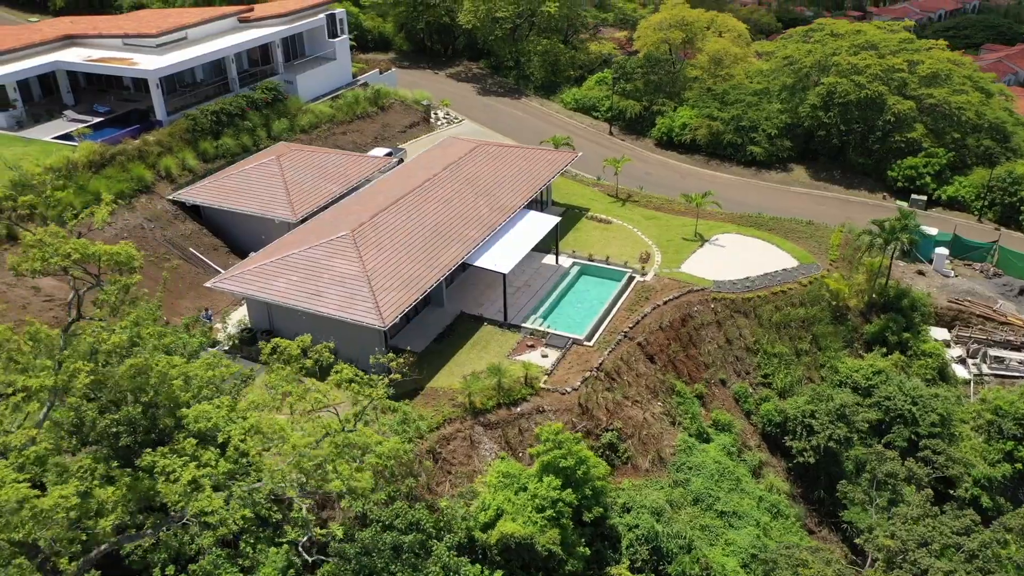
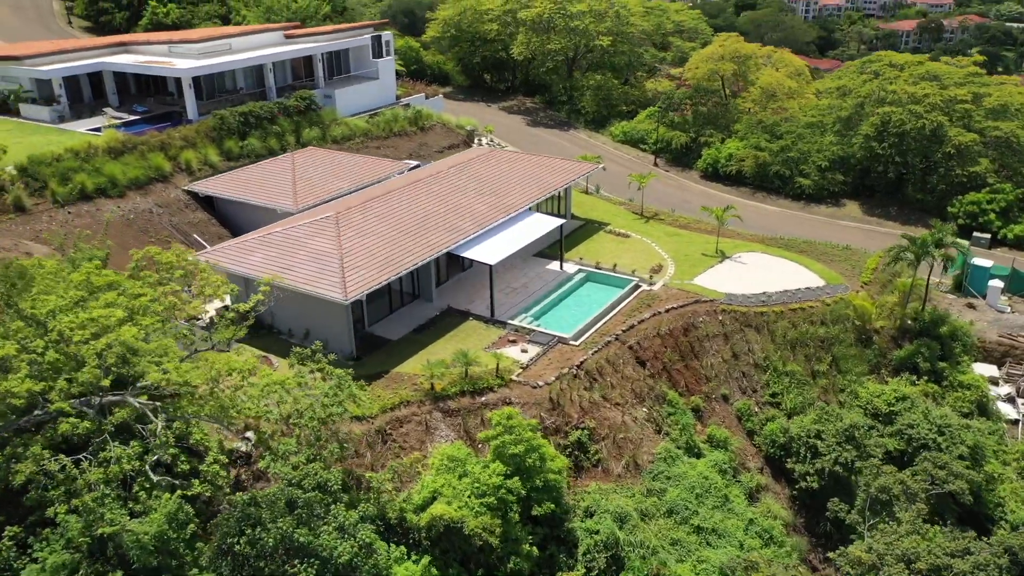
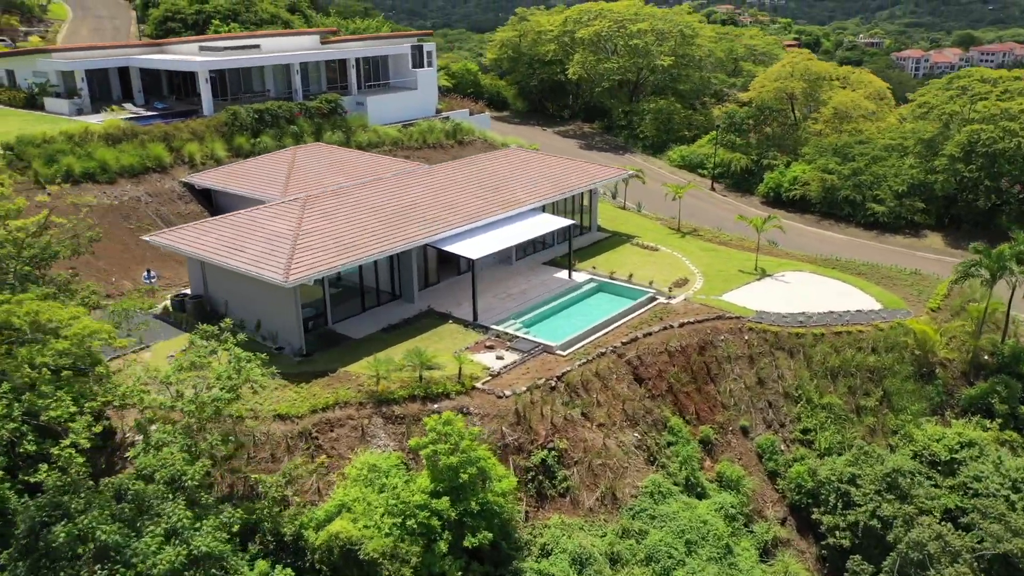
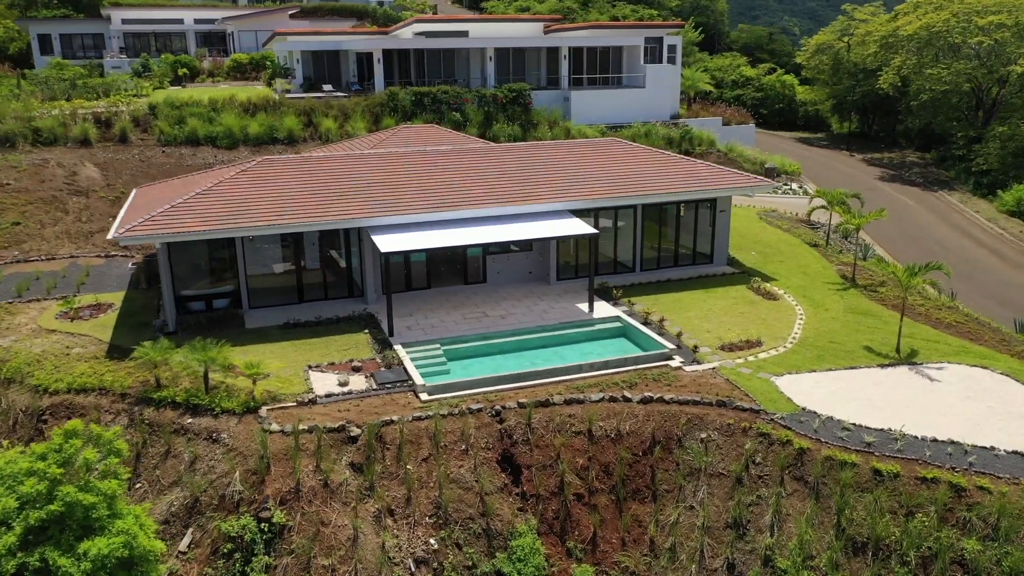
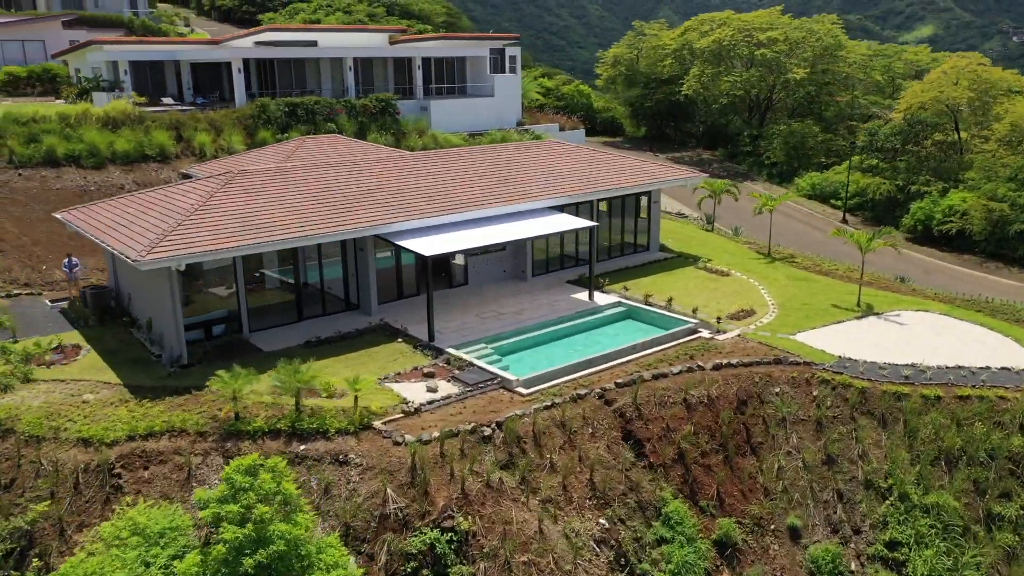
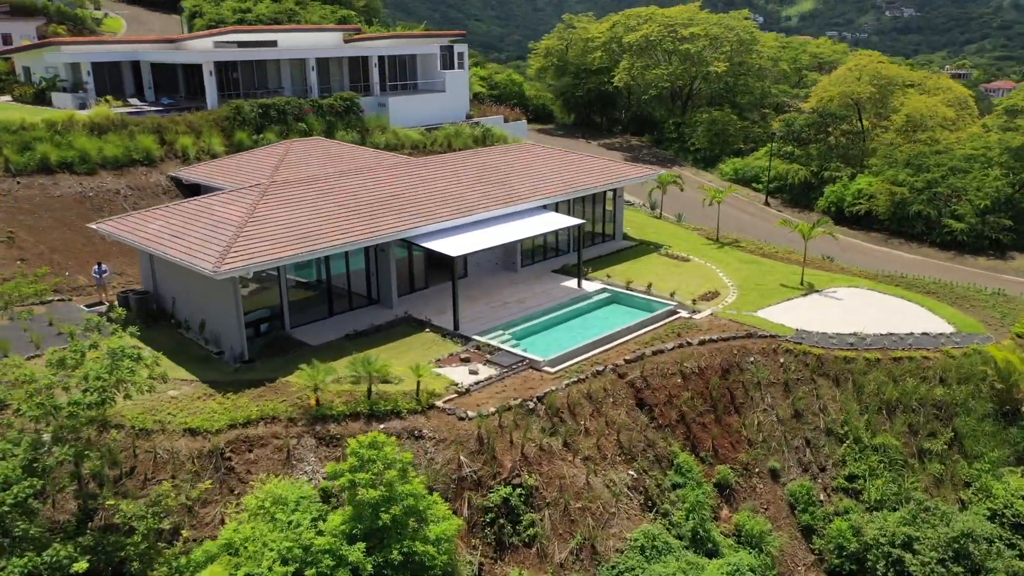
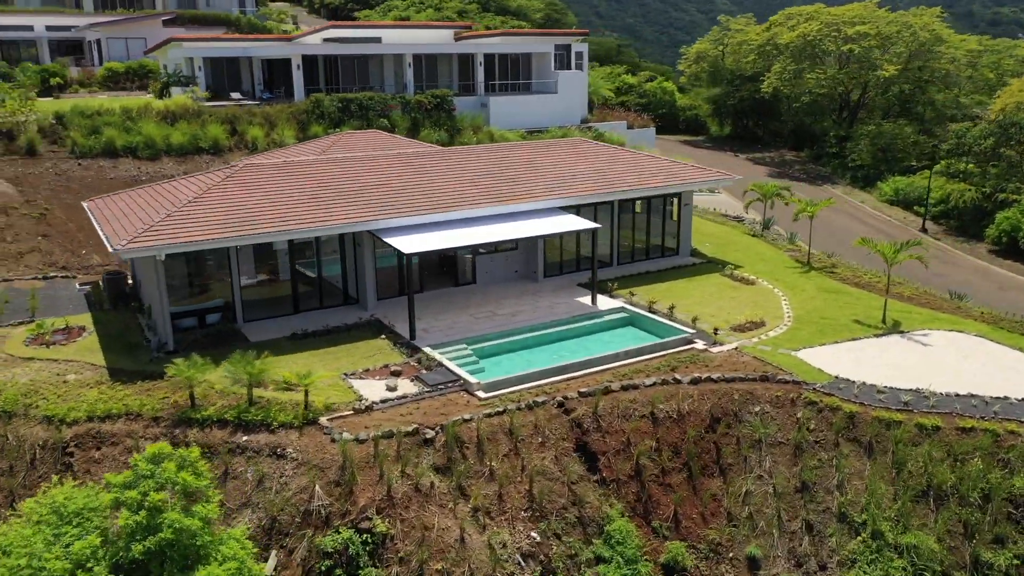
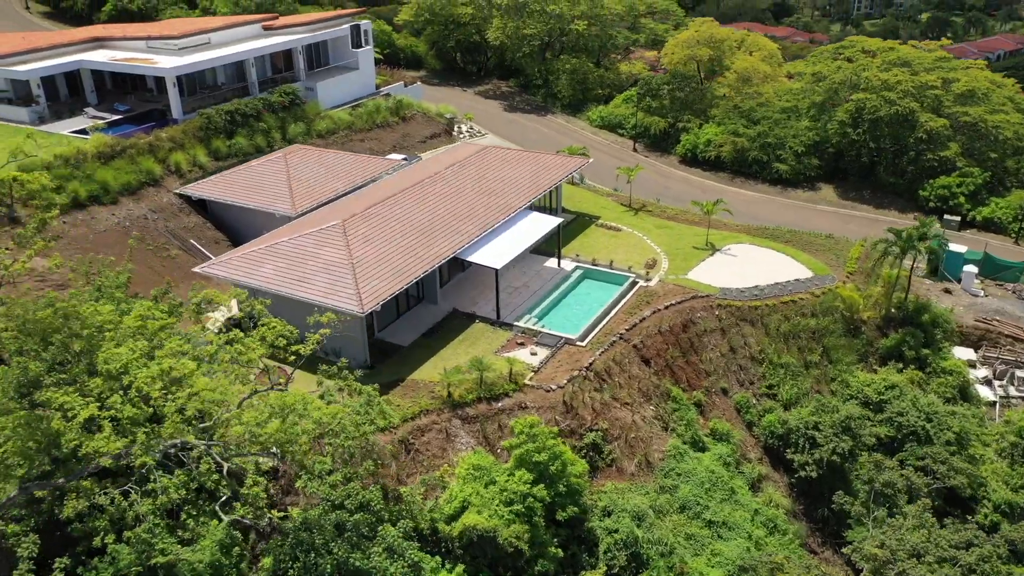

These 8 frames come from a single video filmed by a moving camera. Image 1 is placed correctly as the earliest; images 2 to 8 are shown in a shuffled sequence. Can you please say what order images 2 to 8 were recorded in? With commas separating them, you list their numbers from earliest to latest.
8, 2, 3, 6, 5, 7, 4
